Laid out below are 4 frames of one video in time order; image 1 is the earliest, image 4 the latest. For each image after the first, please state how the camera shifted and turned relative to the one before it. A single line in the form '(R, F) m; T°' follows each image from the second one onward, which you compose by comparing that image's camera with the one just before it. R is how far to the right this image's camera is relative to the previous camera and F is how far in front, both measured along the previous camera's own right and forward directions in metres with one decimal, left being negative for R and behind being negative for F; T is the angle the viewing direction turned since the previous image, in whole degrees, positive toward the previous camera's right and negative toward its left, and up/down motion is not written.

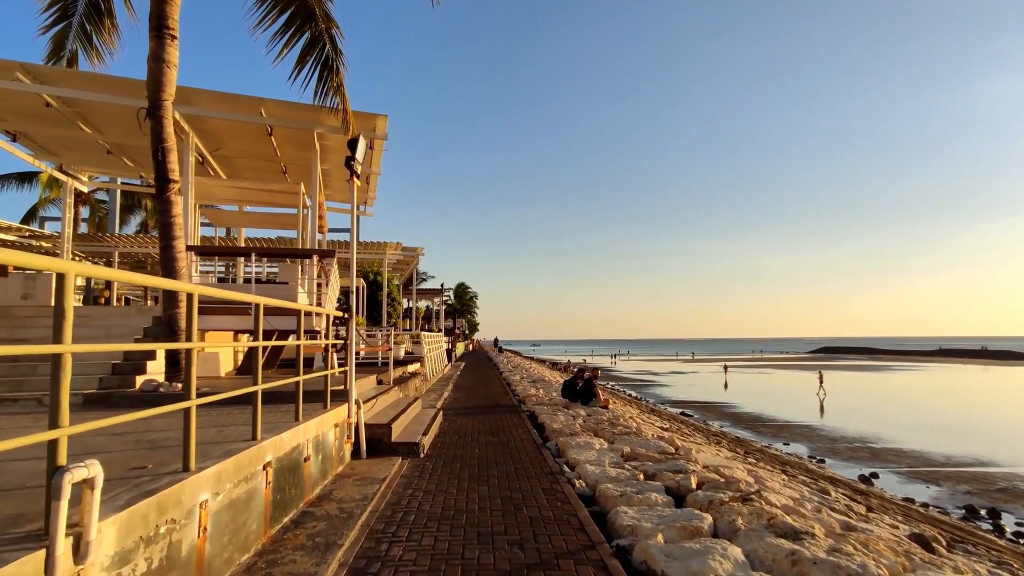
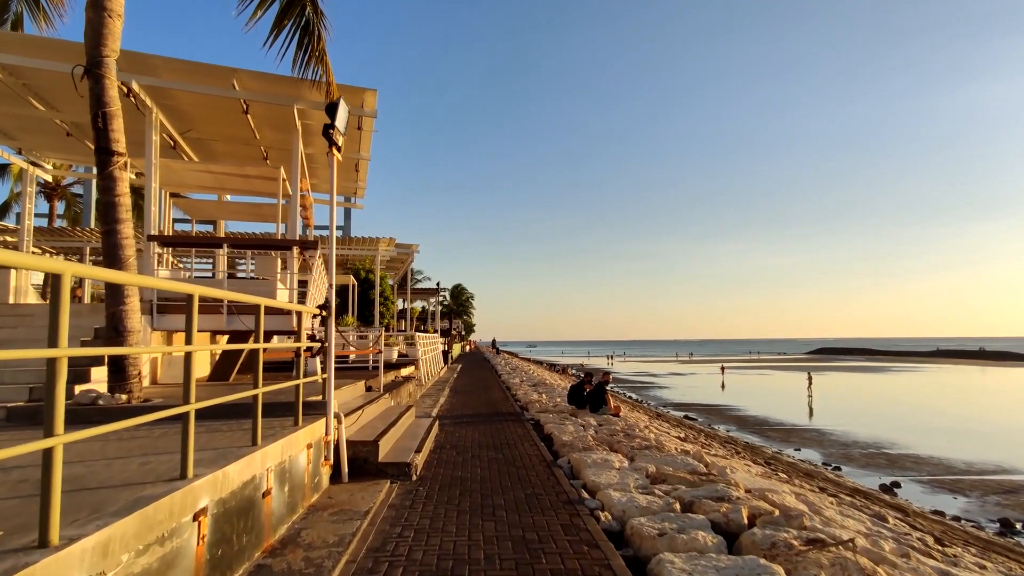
(-0.1, +1.2) m; 0°
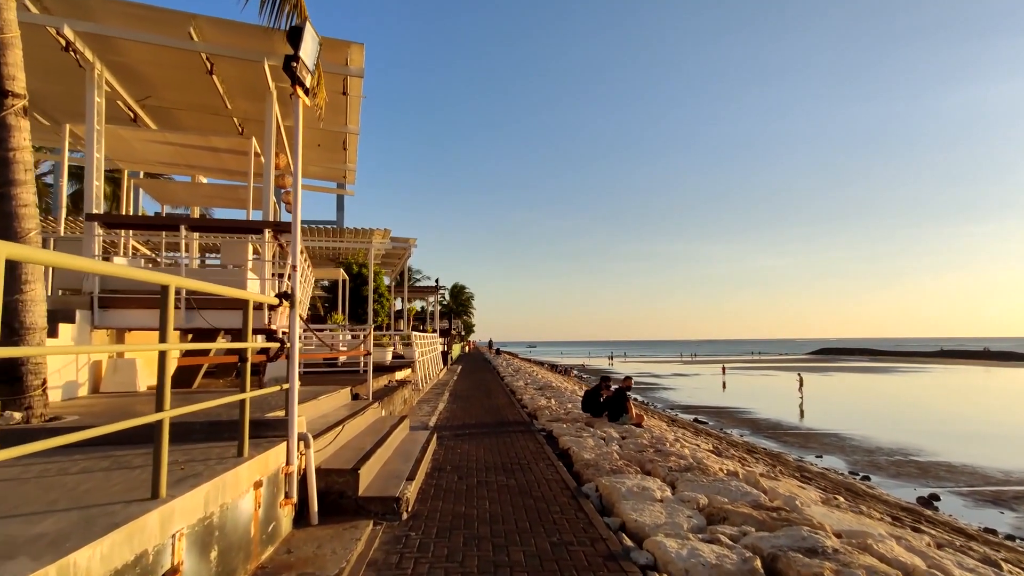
(-0.2, +1.6) m; 0°
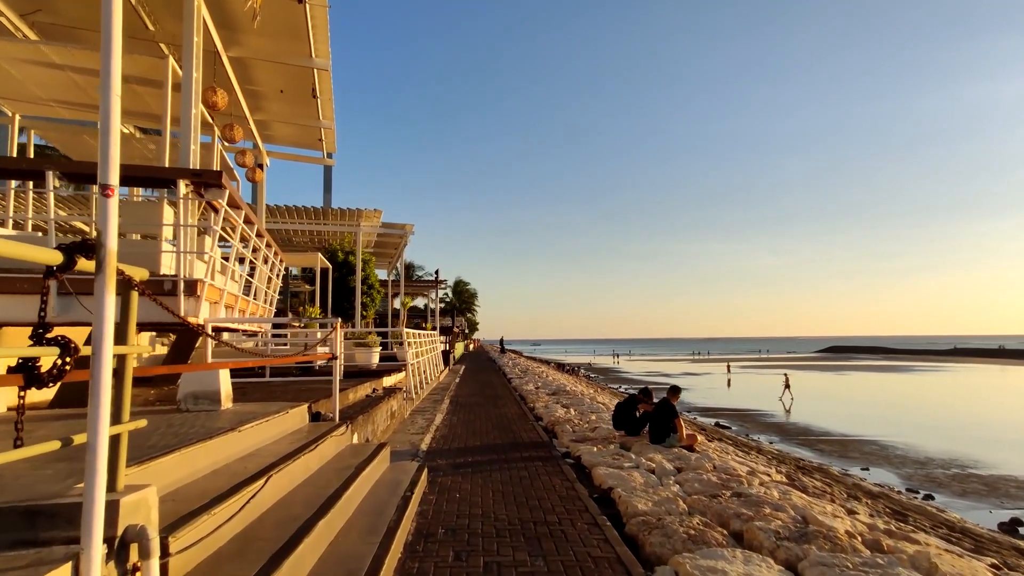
(-0.2, +2.7) m; 0°
